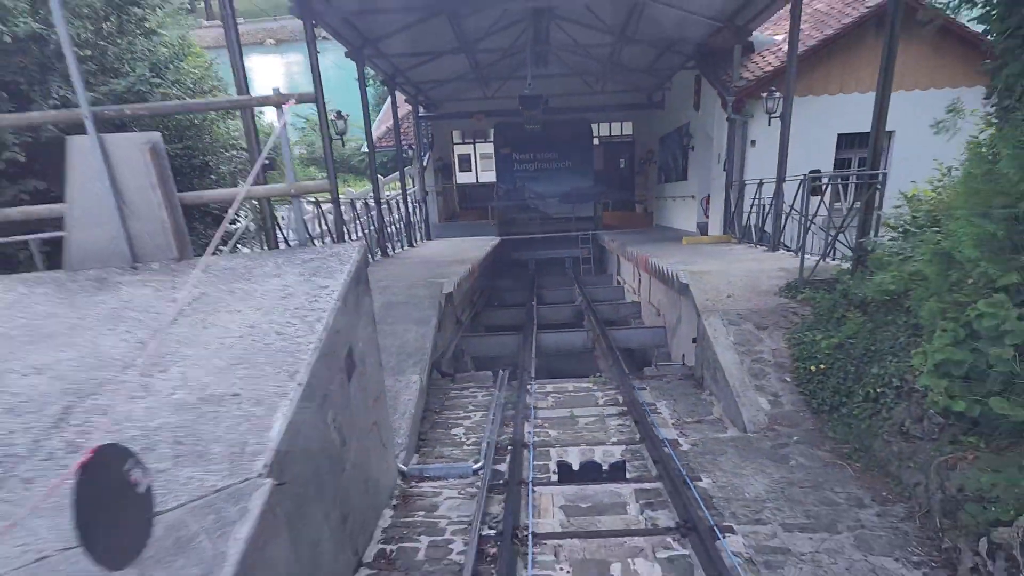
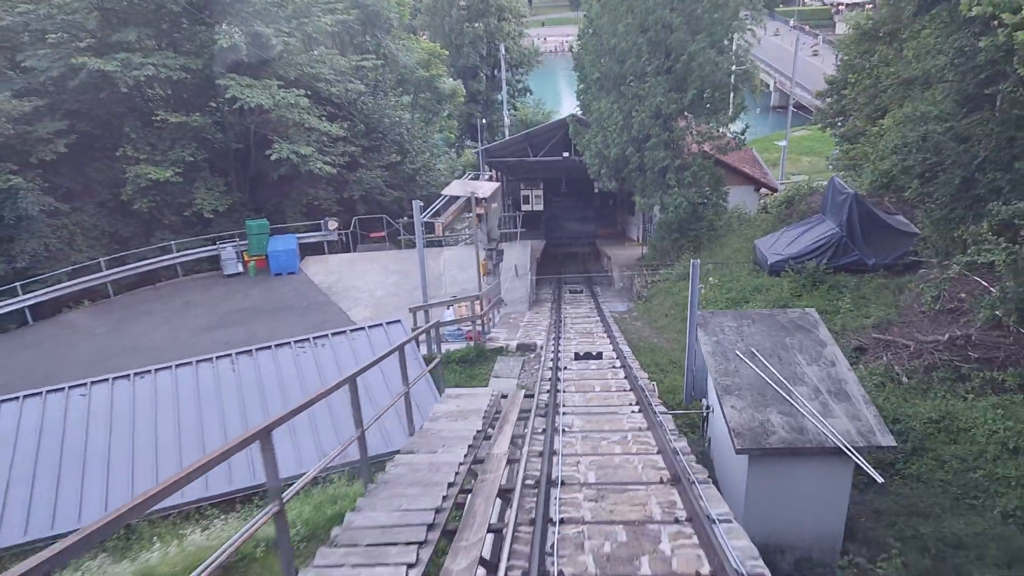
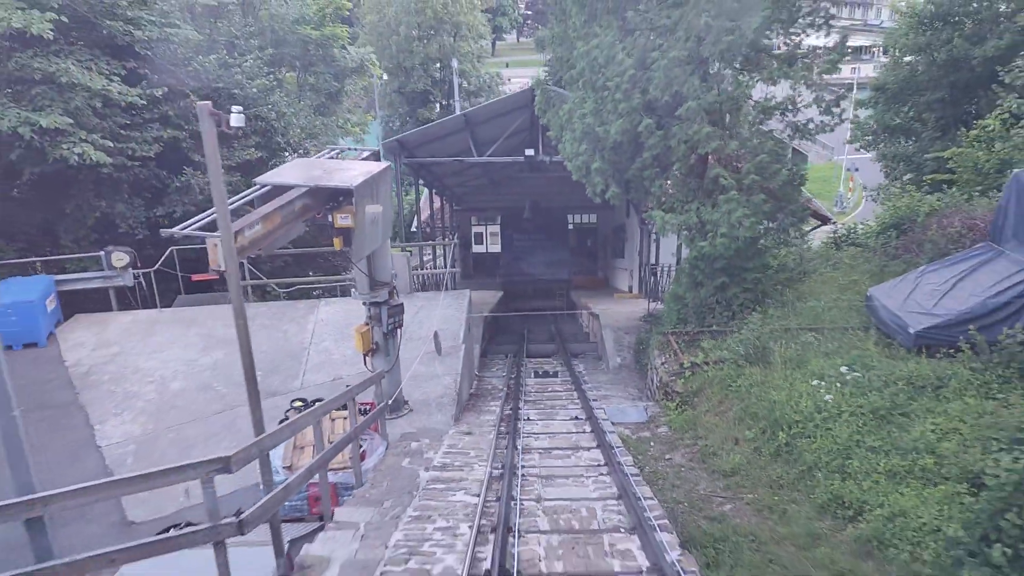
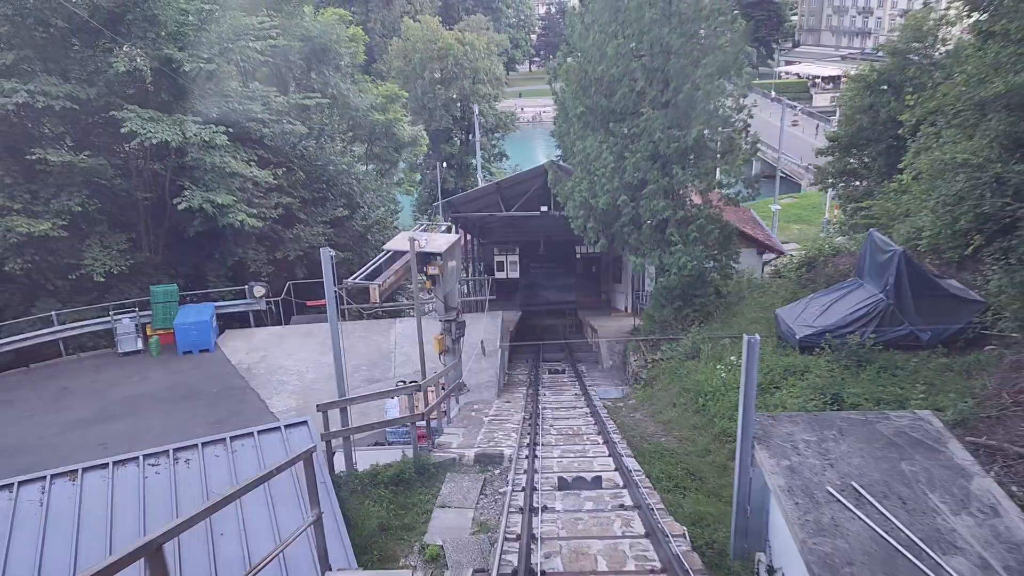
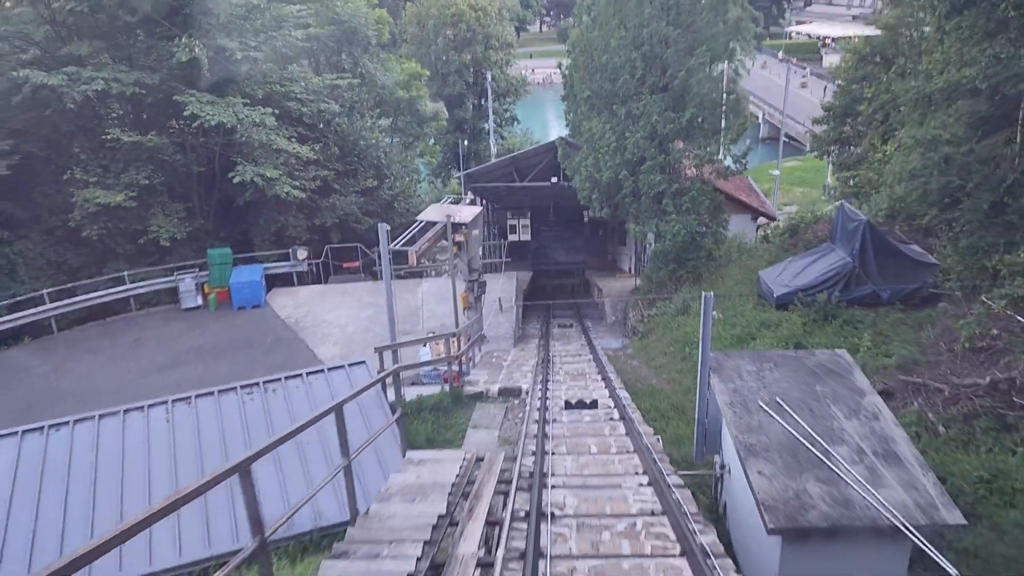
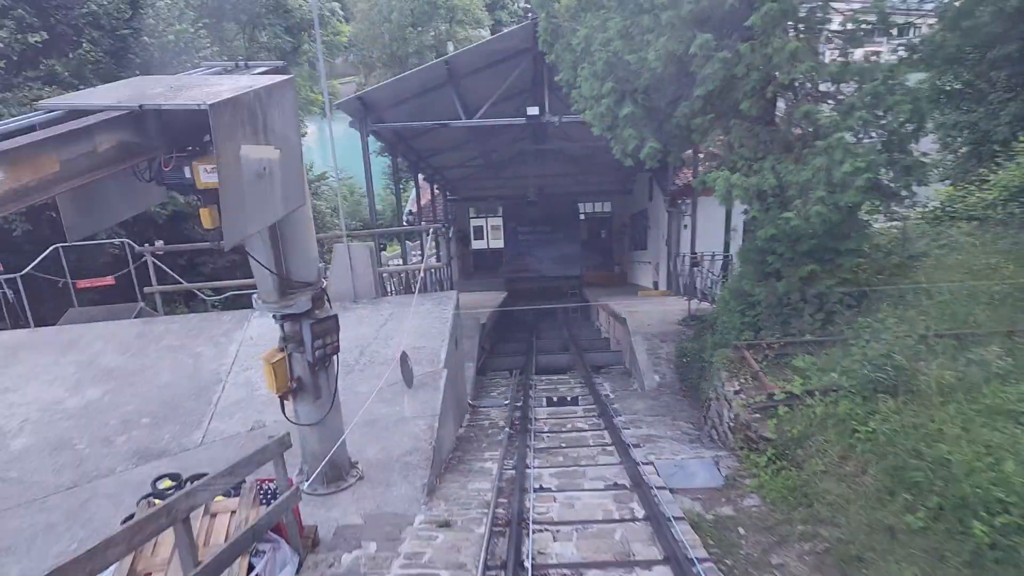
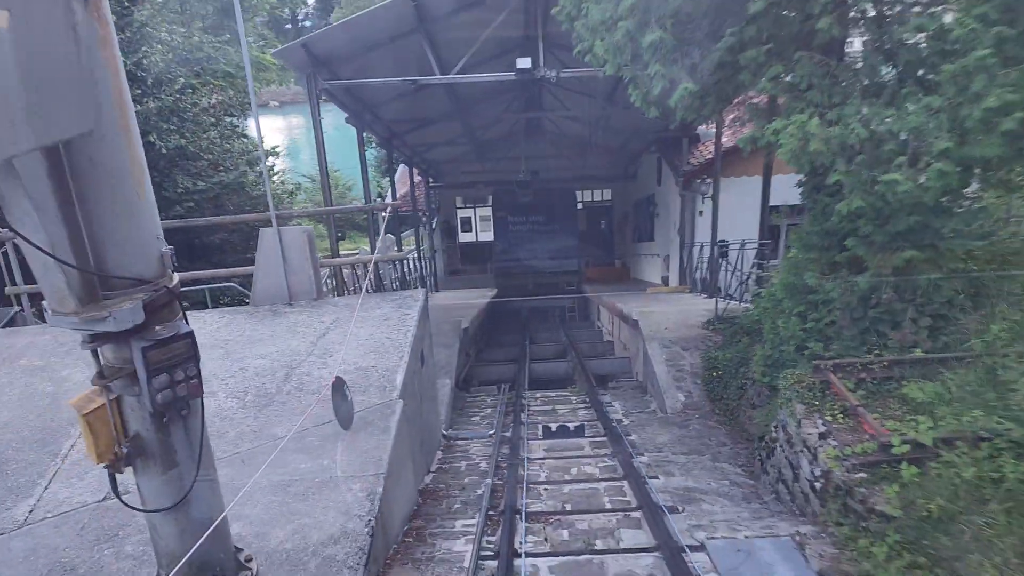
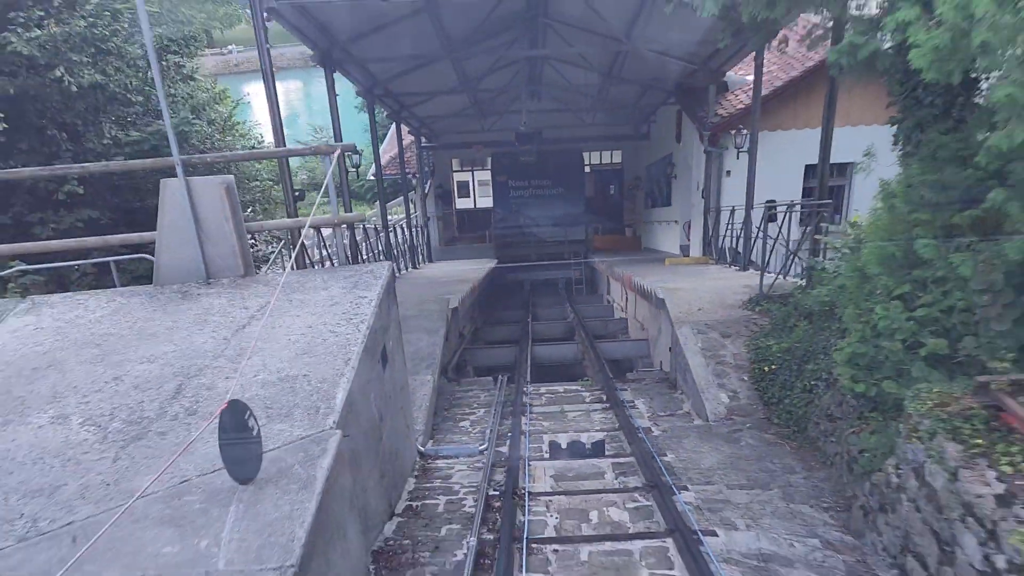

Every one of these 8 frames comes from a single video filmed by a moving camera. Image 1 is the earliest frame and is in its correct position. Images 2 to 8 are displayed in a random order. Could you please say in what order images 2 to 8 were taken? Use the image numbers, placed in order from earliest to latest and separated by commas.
8, 7, 6, 3, 4, 5, 2
